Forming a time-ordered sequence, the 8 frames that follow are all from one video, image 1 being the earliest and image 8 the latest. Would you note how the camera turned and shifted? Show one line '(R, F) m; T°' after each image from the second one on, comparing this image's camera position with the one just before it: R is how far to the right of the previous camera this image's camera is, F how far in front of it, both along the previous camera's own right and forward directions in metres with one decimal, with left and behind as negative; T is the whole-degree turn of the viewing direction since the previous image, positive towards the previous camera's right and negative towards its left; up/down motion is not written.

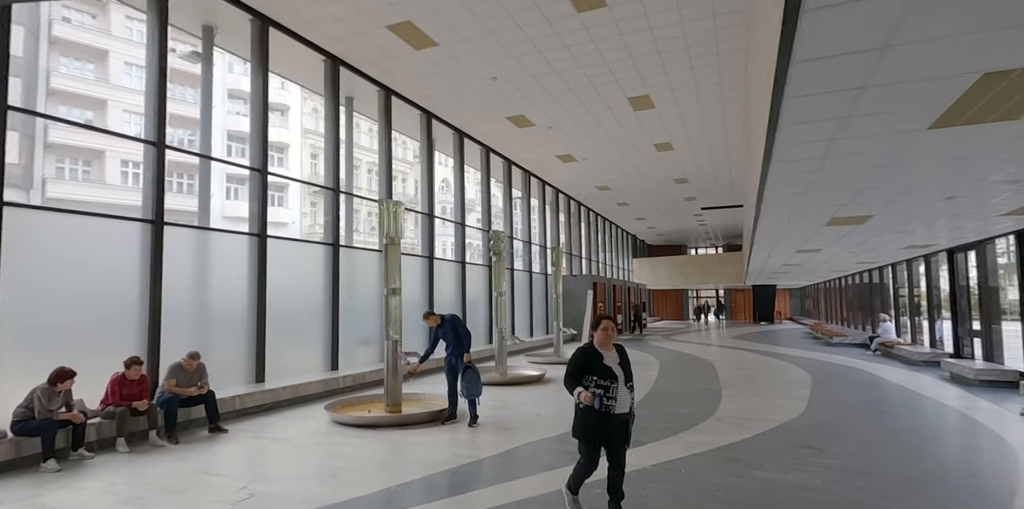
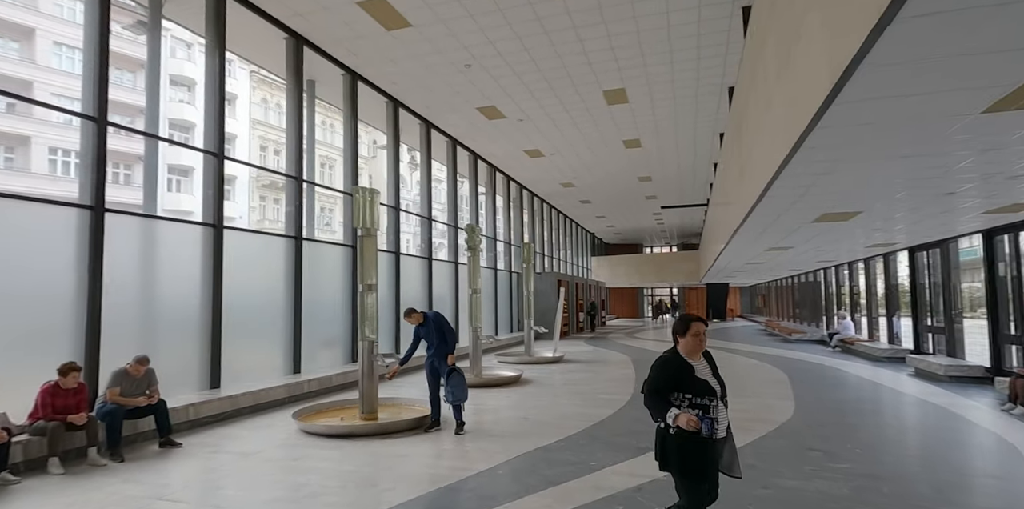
(-0.4, +0.4) m; +5°
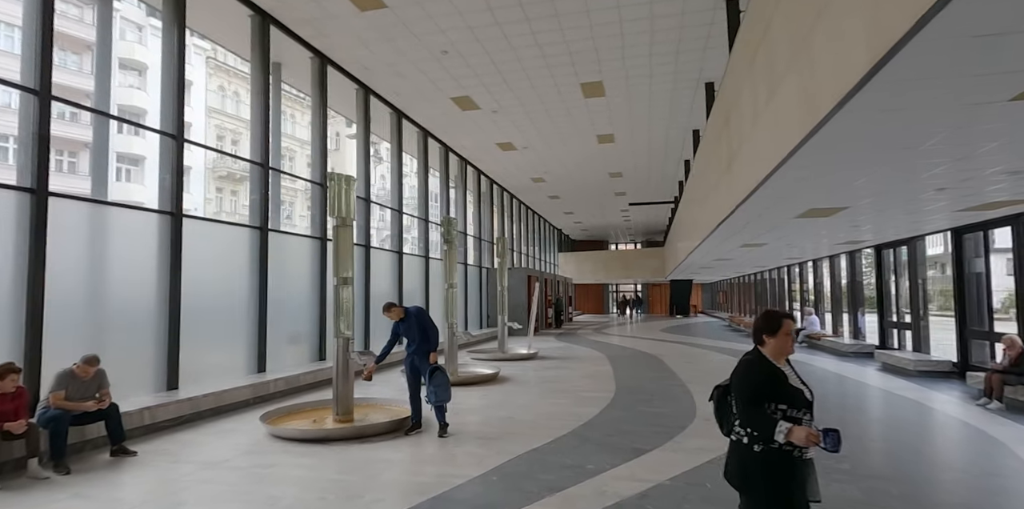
(-0.2, +0.3) m; +4°
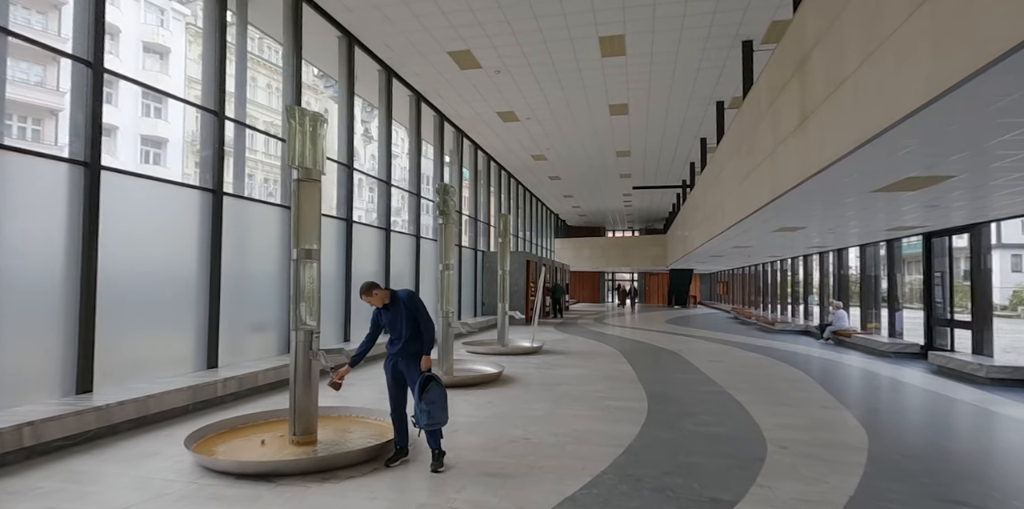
(-0.2, +1.4) m; +1°
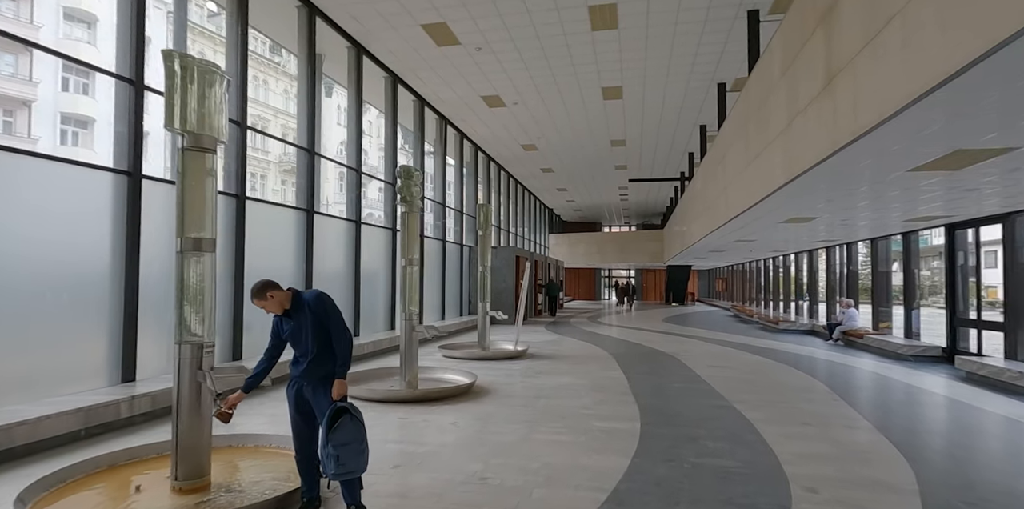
(+0.3, +0.9) m; 0°
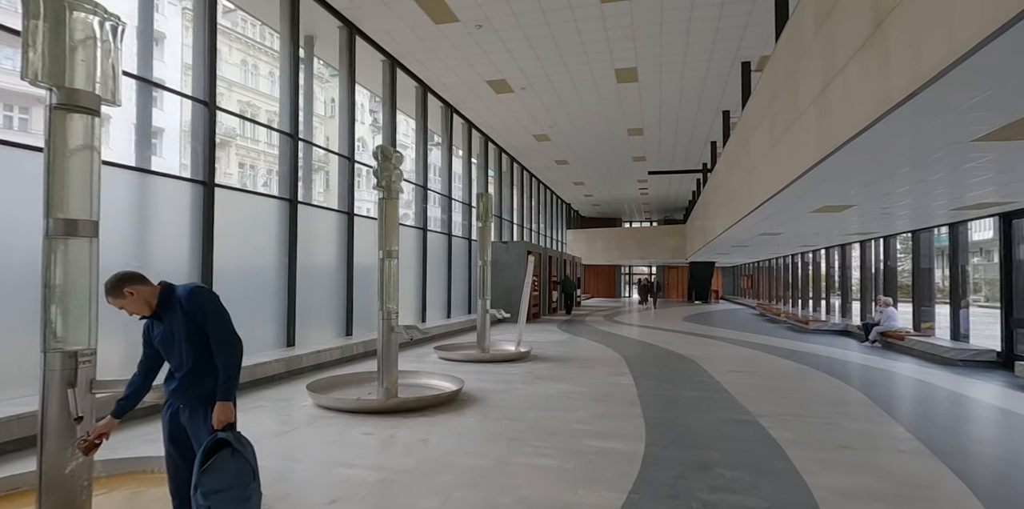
(+0.3, +0.7) m; -2°
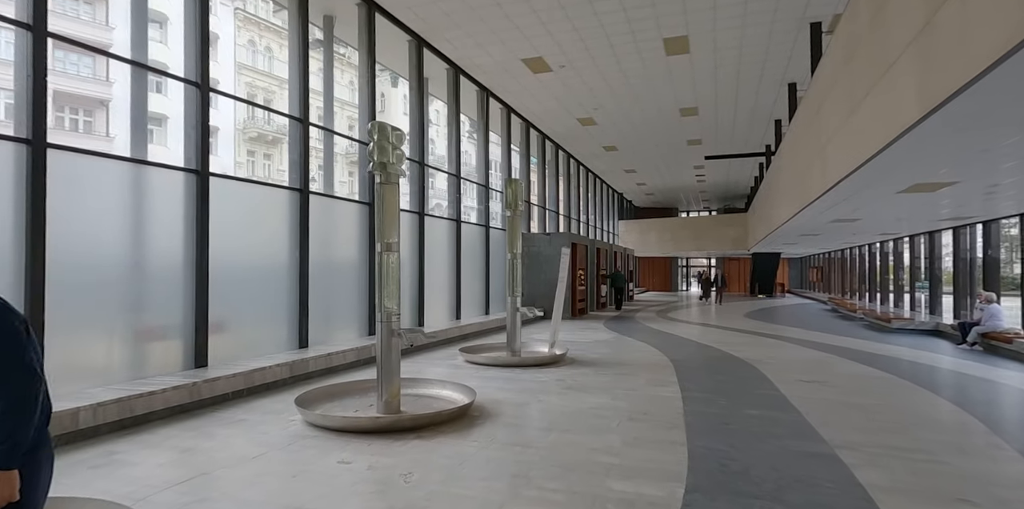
(+0.3, +0.9) m; -6°
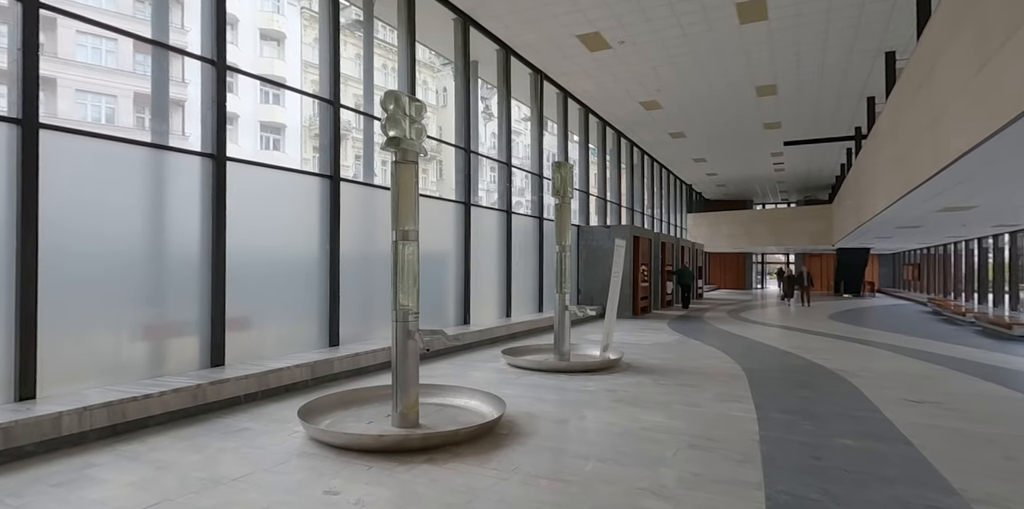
(+0.2, +0.8) m; -7°
